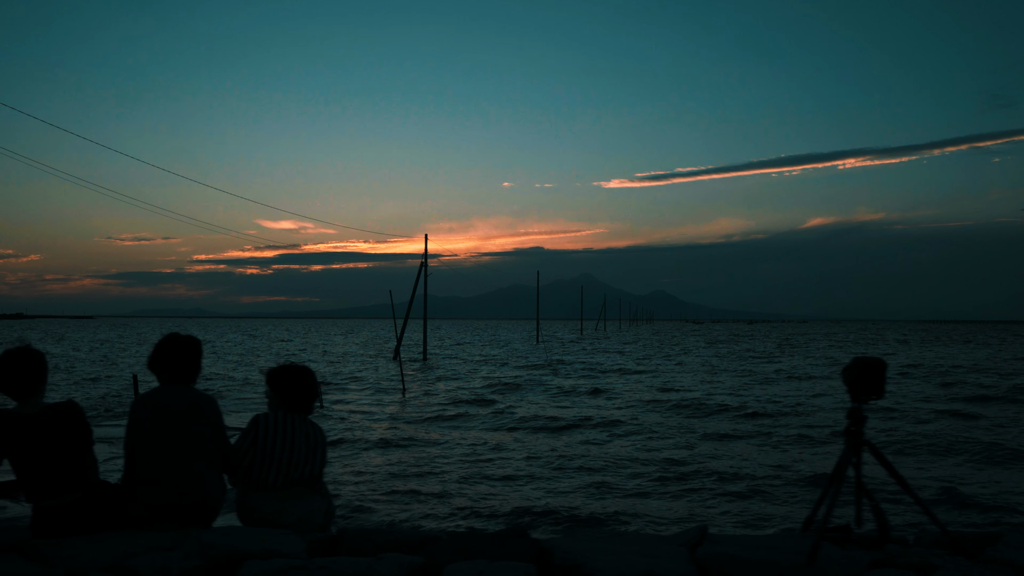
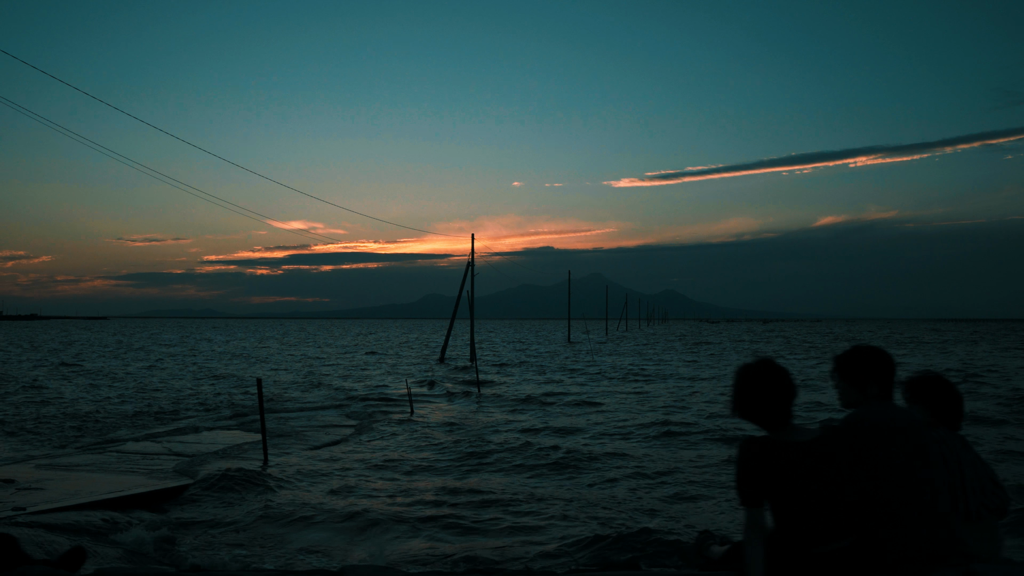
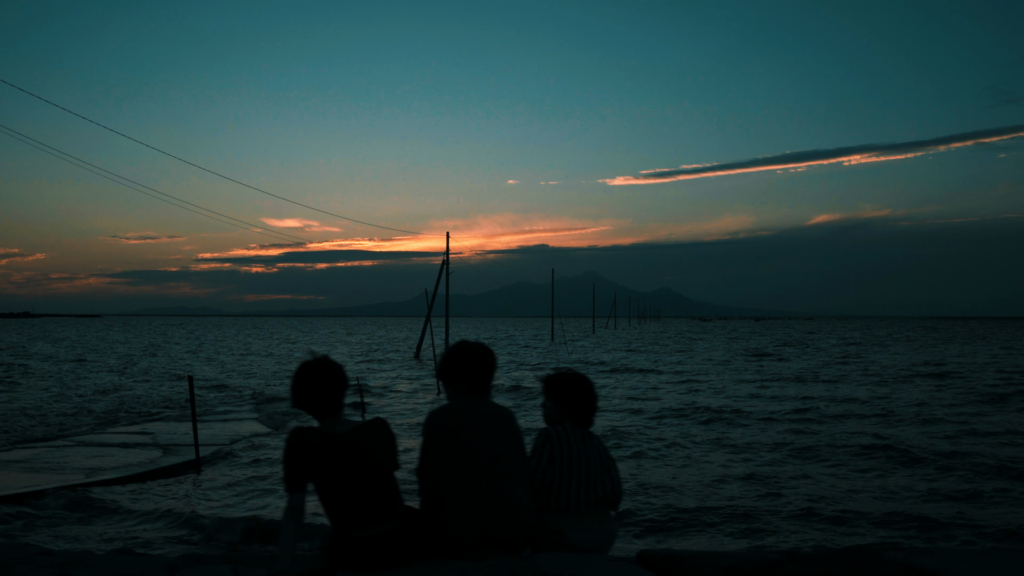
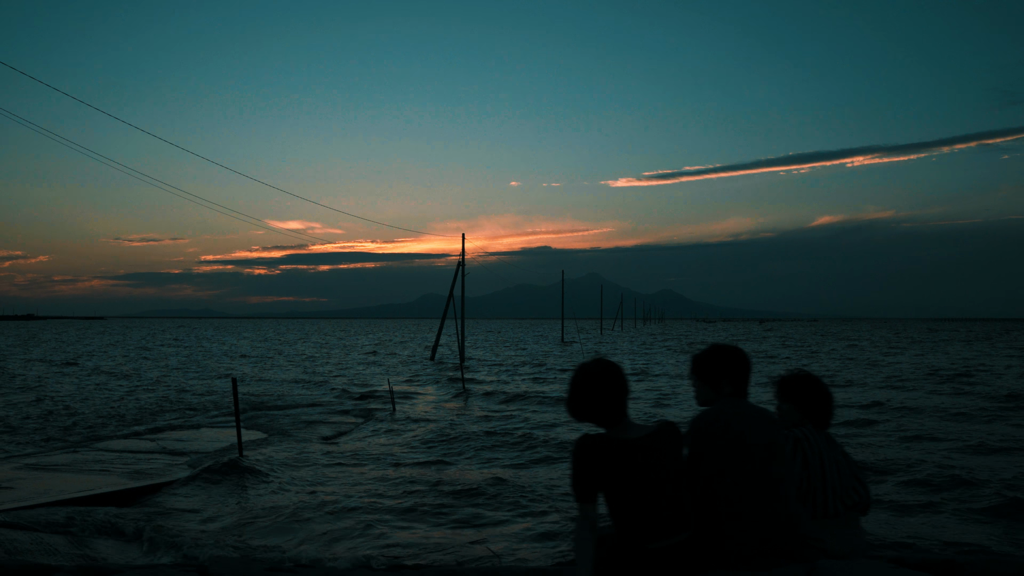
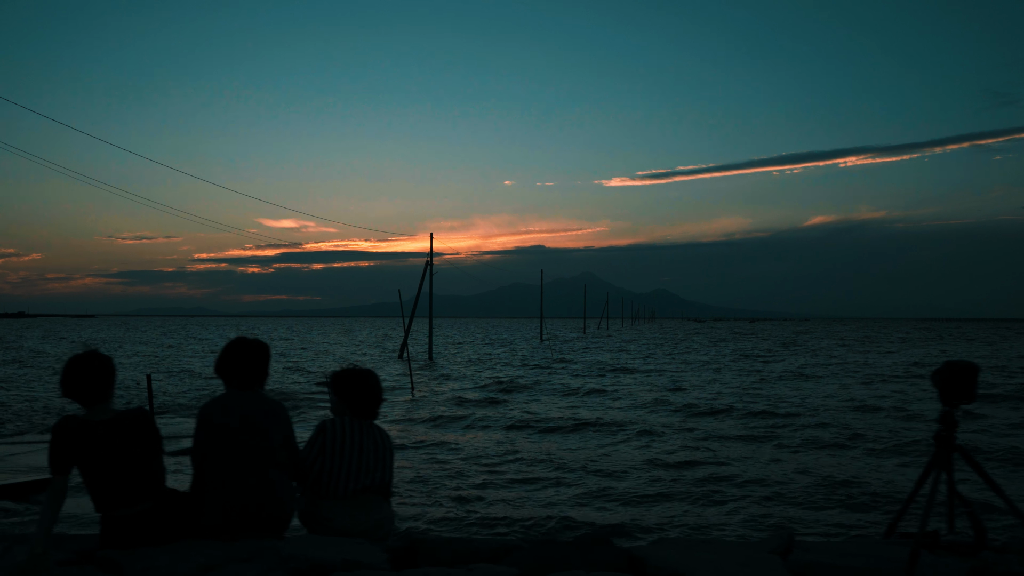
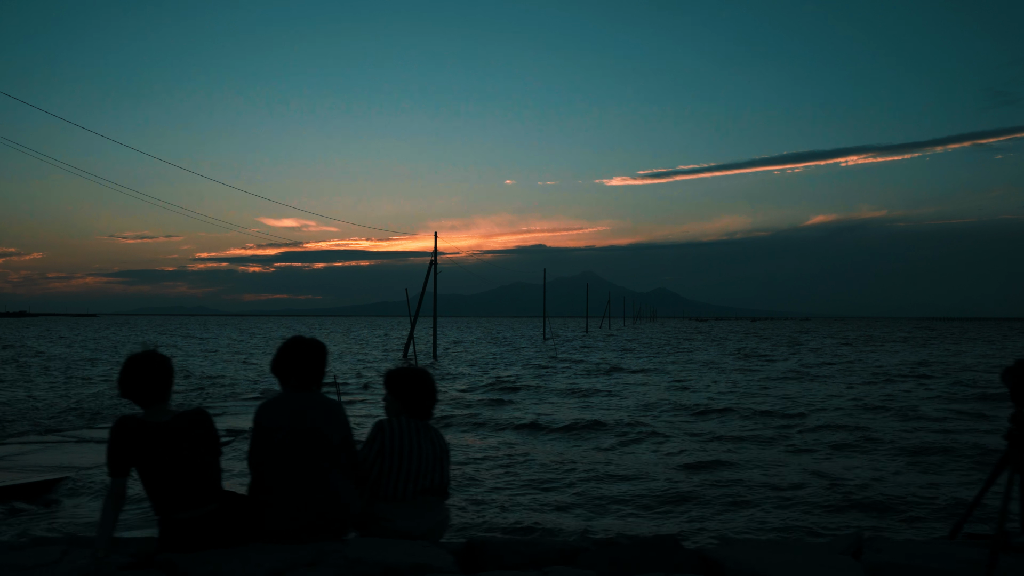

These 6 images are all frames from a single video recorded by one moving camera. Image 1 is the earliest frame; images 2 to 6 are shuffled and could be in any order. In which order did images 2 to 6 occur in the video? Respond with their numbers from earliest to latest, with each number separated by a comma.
5, 6, 3, 4, 2
